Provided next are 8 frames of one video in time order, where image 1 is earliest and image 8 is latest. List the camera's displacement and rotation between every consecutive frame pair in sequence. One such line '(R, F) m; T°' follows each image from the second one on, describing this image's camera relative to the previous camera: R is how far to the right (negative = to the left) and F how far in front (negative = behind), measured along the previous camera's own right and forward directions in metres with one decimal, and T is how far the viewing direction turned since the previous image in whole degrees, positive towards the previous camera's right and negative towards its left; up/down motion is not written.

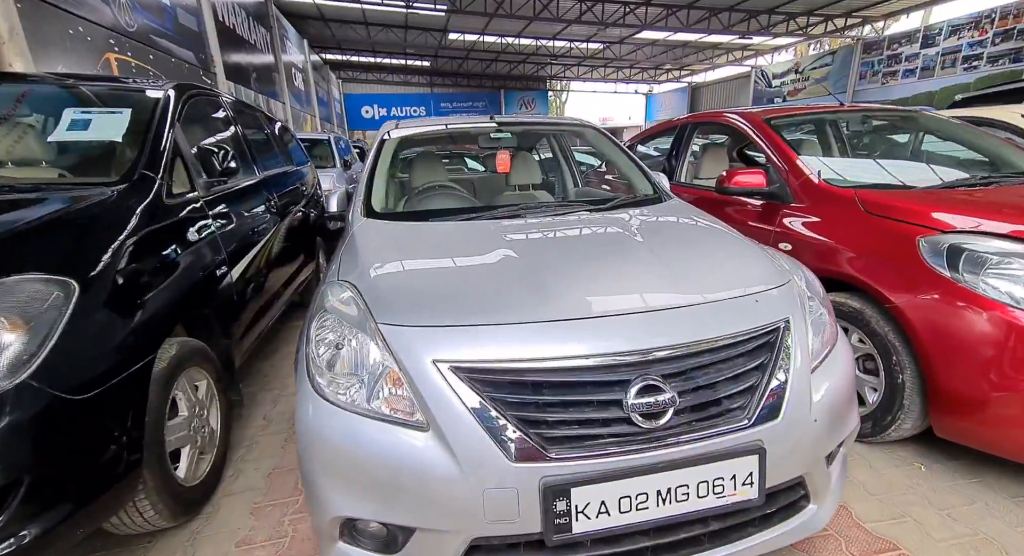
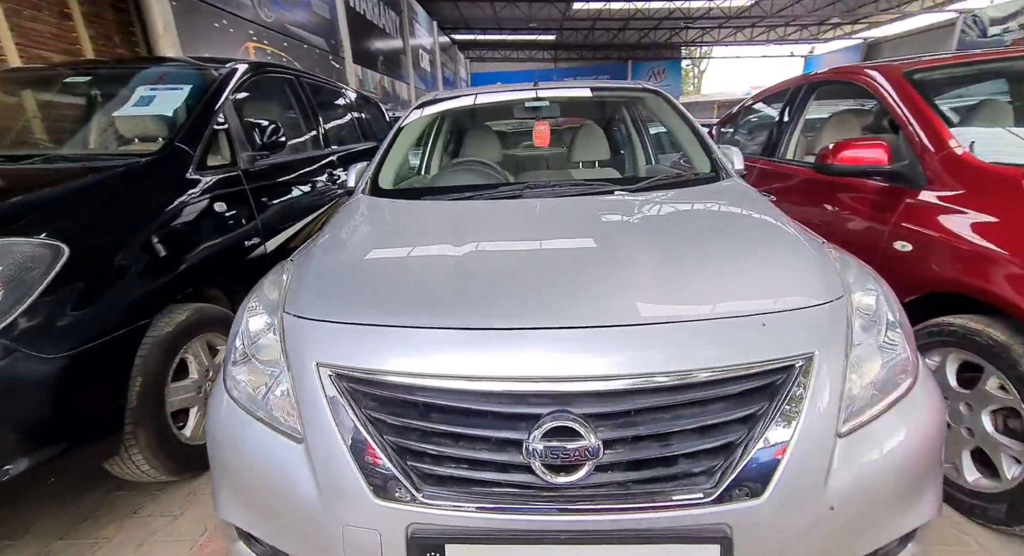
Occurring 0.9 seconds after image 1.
(+0.4, +0.3) m; -15°
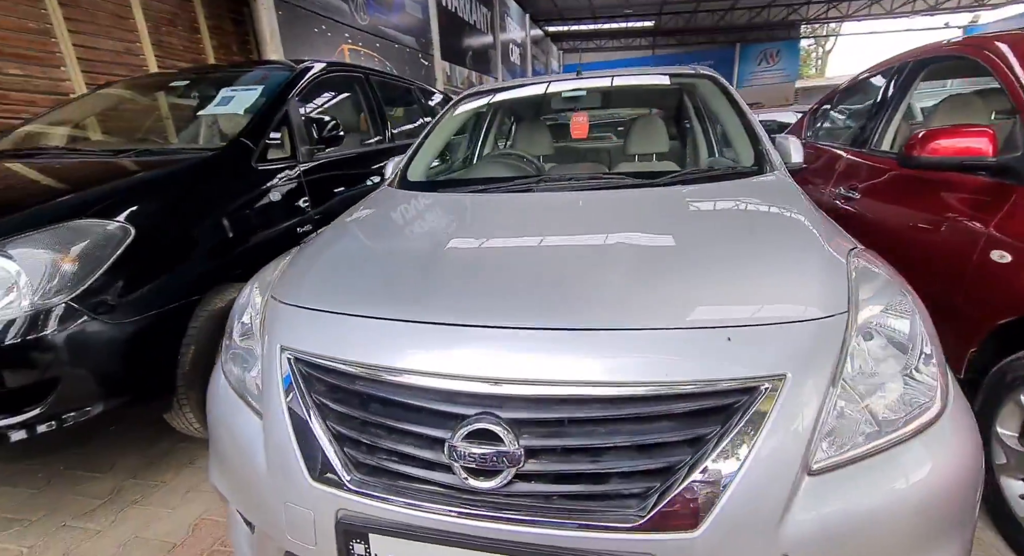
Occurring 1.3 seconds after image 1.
(+0.3, +0.1) m; -11°
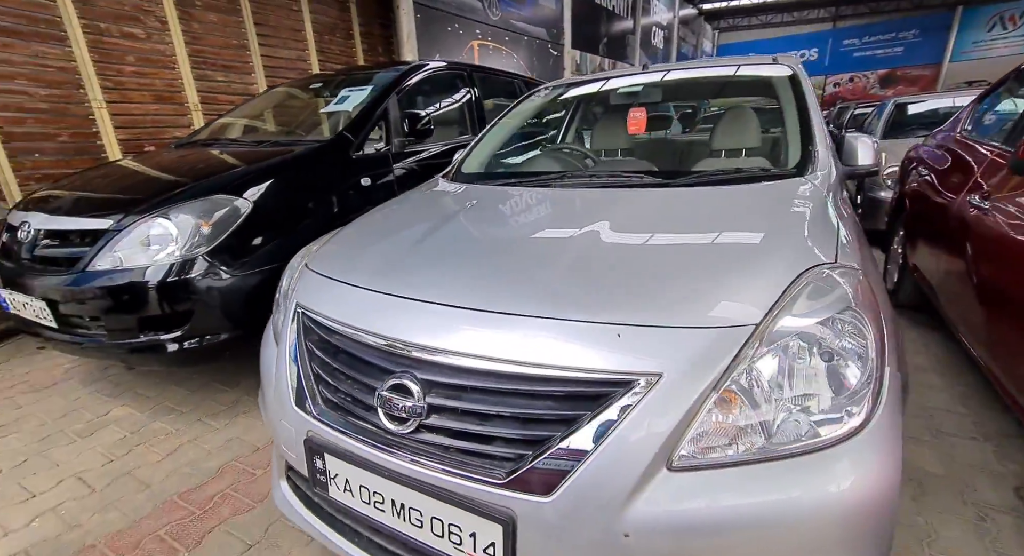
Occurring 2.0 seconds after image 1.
(+0.4, -0.1) m; -17°
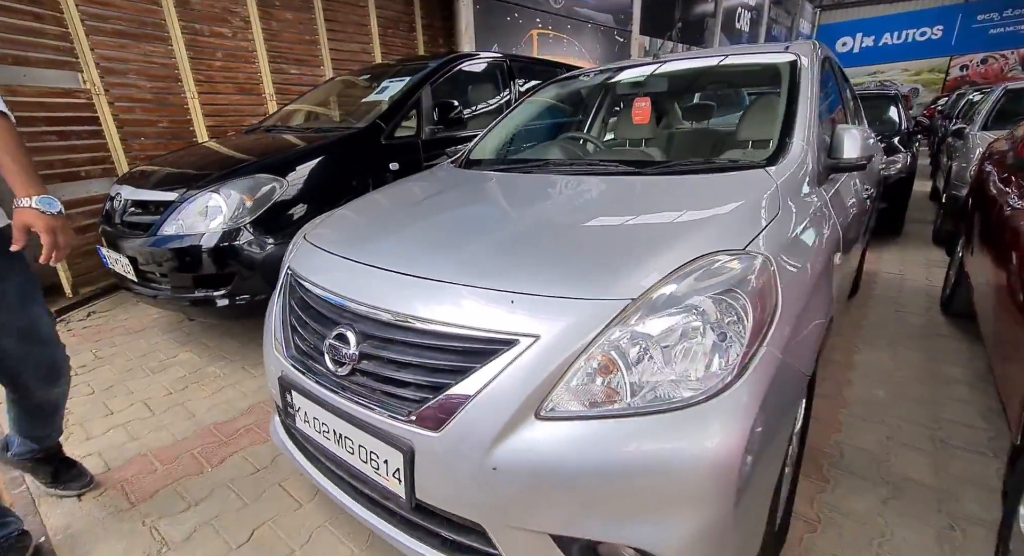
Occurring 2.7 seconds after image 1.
(+0.3, -0.1) m; -9°
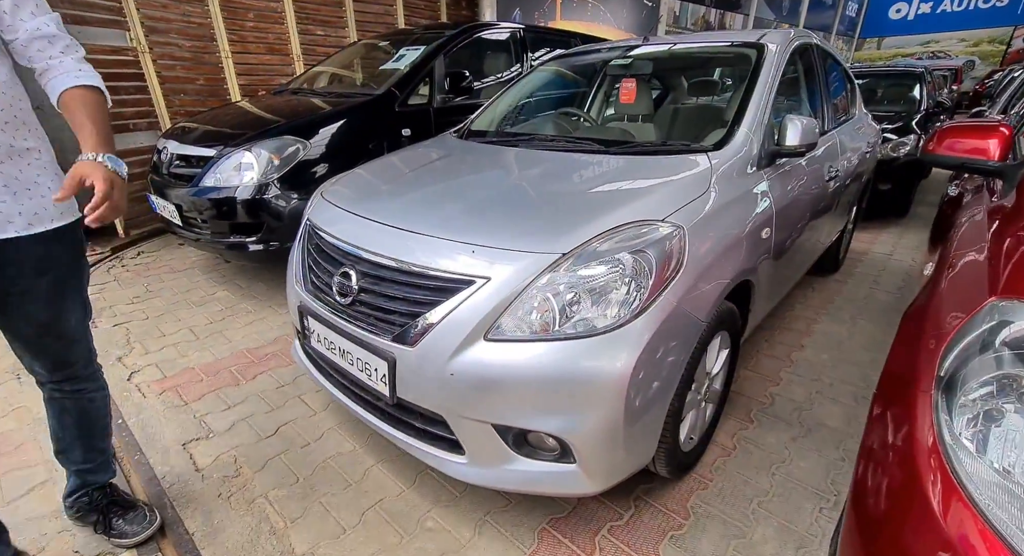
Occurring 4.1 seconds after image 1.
(+0.2, -0.3) m; -3°
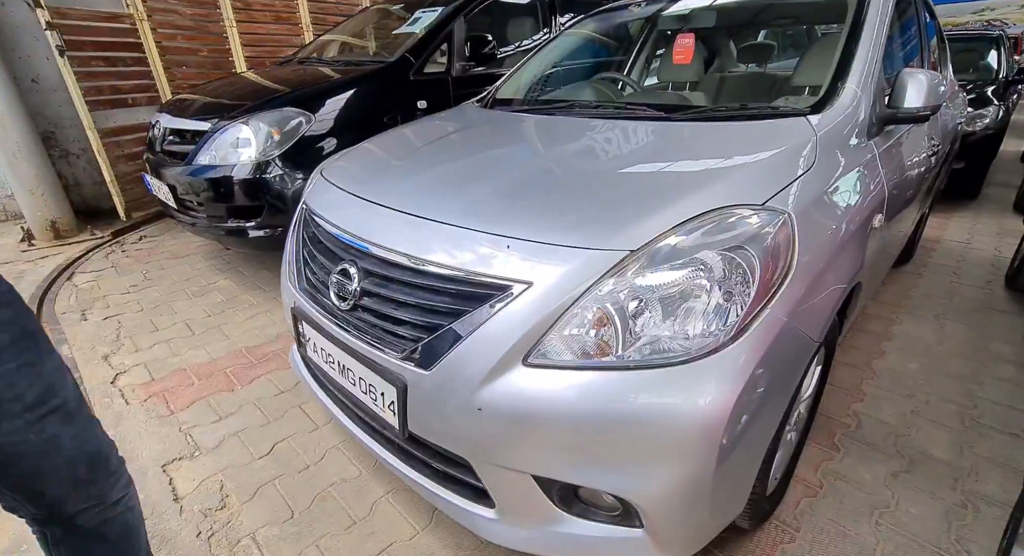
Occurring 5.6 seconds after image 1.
(-0.1, +0.3) m; -2°
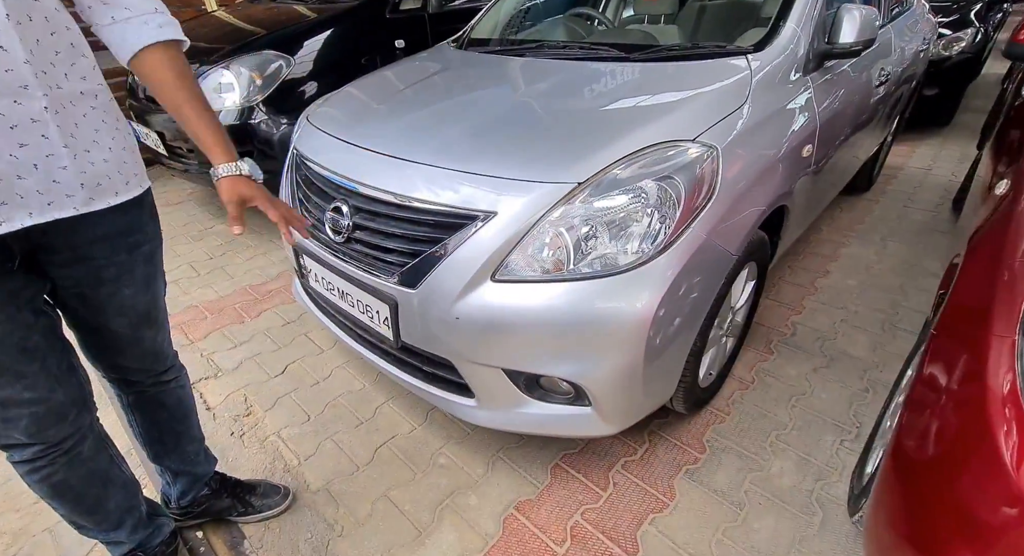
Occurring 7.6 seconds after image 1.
(+0.1, -0.2) m; +1°
